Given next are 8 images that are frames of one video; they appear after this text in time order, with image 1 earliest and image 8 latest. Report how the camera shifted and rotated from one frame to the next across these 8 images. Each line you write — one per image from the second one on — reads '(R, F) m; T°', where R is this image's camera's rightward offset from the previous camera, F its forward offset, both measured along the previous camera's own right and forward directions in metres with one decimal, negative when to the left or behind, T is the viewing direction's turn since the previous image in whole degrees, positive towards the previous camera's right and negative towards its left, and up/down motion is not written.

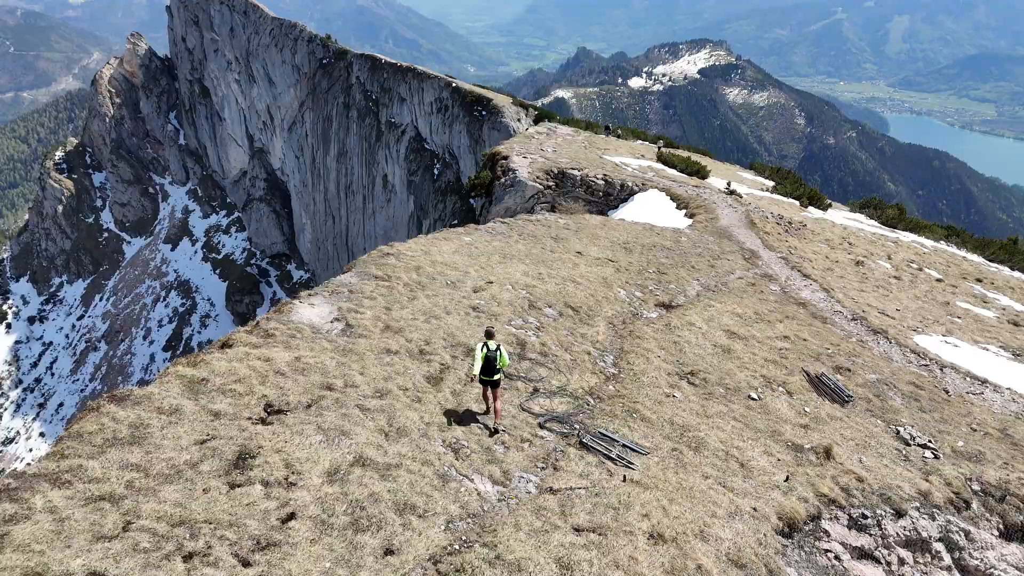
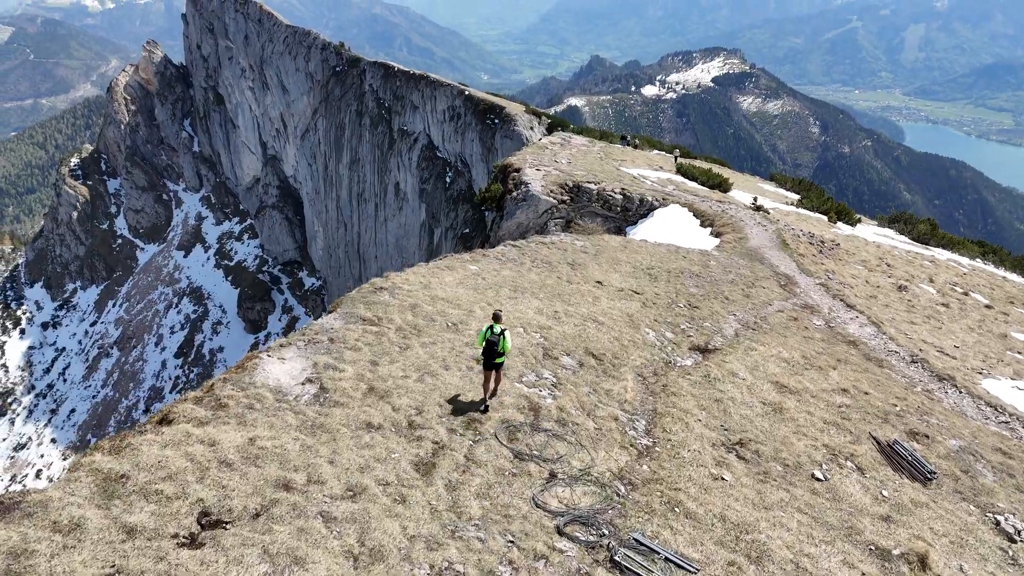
(0.0, +2.6) m; -1°
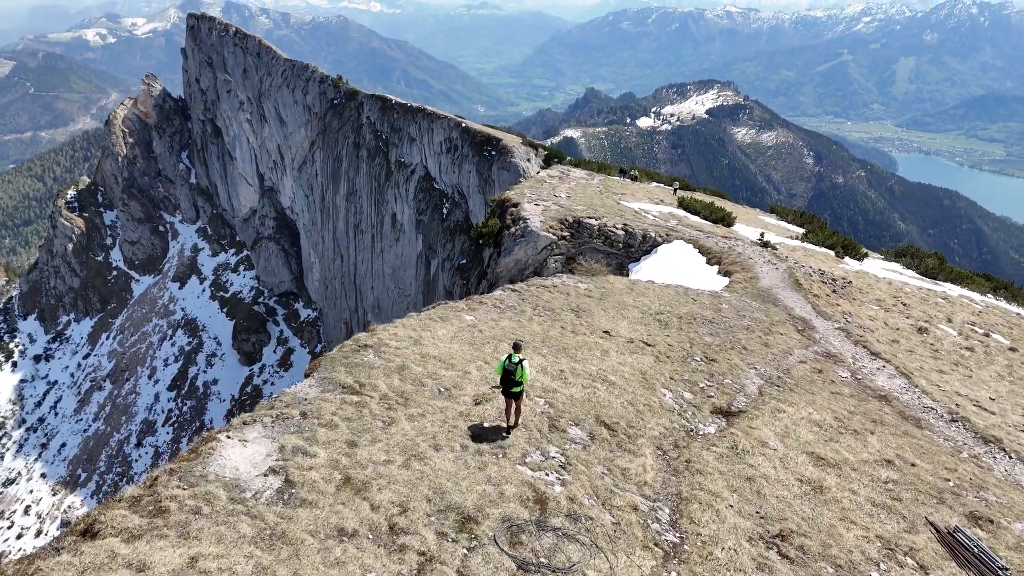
(-0.1, +1.8) m; 0°
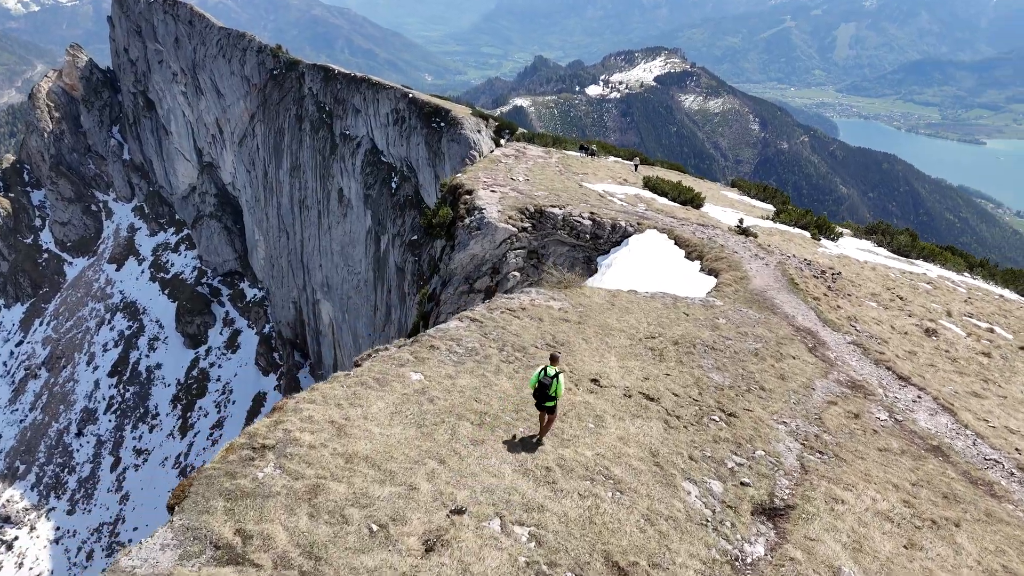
(-0.1, +4.6) m; +4°
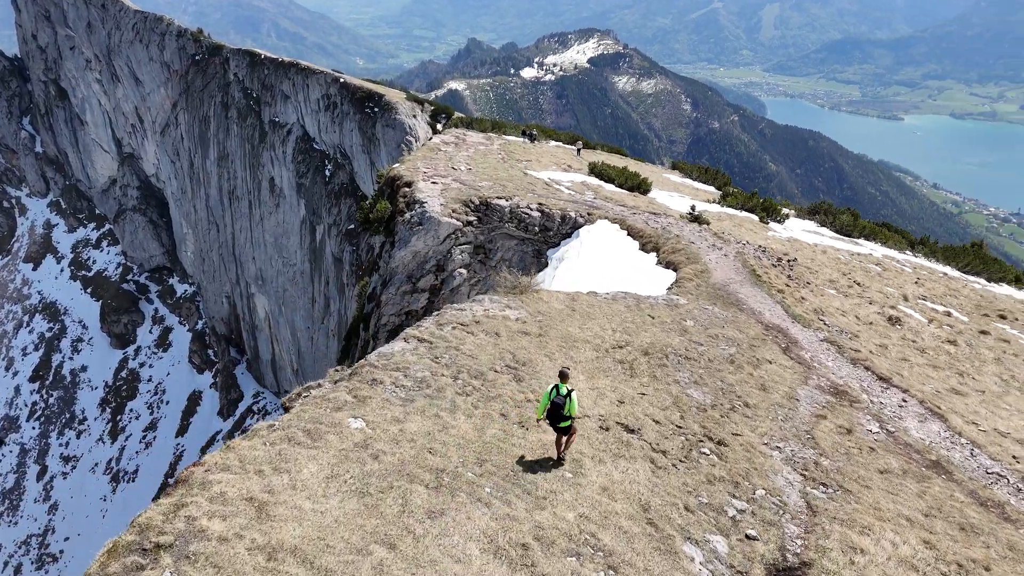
(-0.2, +2.2) m; +5°
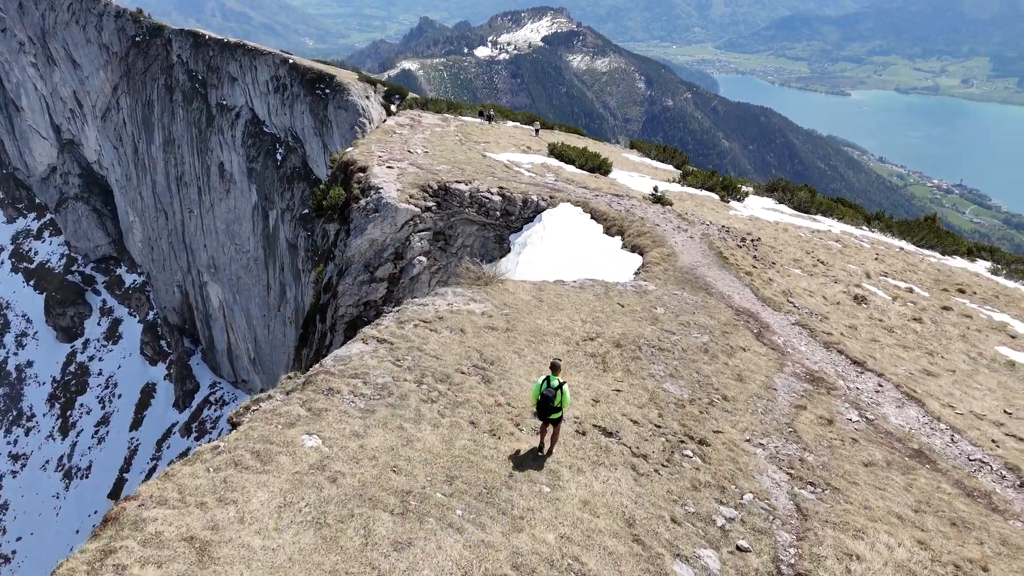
(-0.1, +1.0) m; +3°
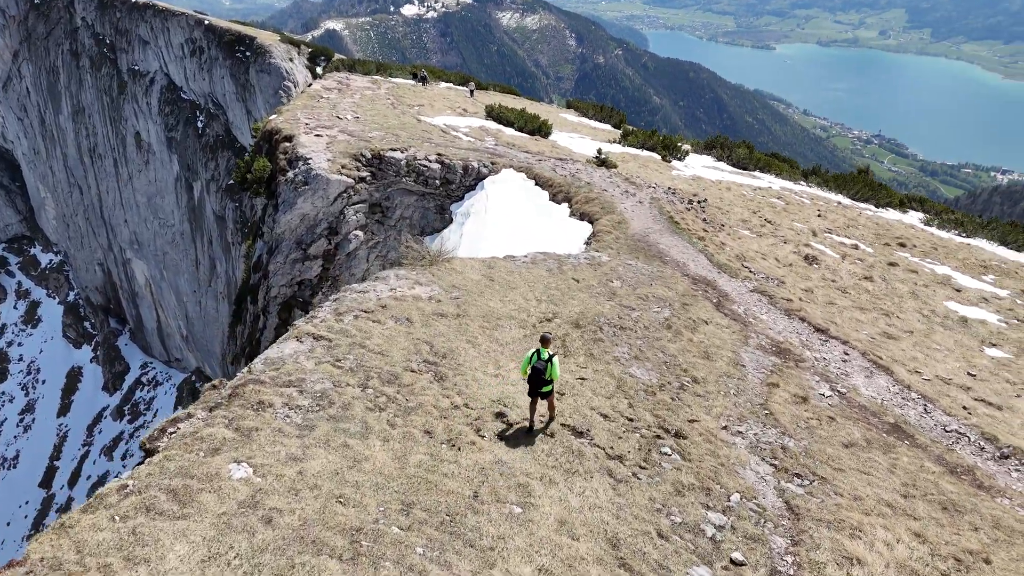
(-0.2, +1.4) m; +5°
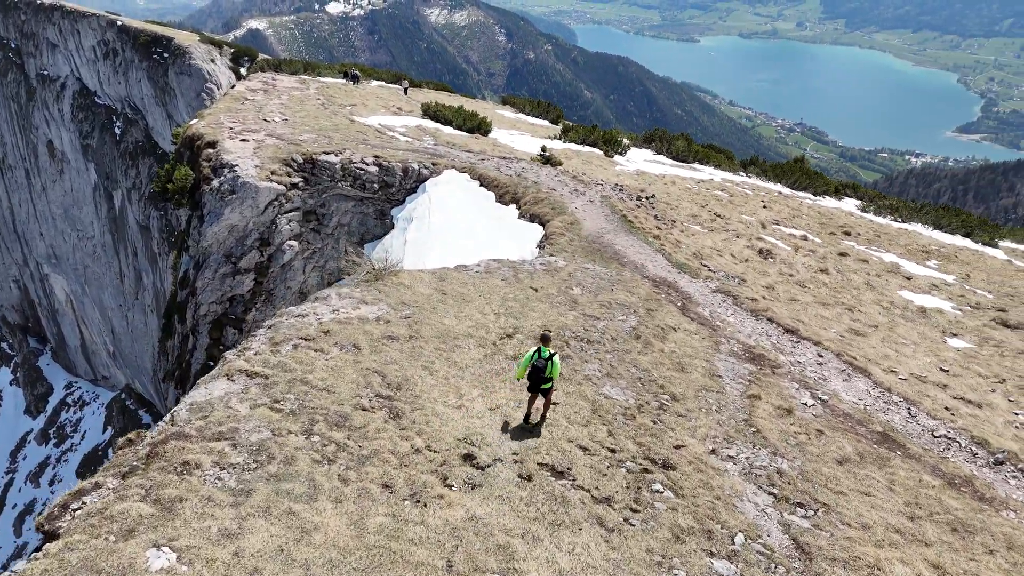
(-0.3, +1.3) m; +5°
